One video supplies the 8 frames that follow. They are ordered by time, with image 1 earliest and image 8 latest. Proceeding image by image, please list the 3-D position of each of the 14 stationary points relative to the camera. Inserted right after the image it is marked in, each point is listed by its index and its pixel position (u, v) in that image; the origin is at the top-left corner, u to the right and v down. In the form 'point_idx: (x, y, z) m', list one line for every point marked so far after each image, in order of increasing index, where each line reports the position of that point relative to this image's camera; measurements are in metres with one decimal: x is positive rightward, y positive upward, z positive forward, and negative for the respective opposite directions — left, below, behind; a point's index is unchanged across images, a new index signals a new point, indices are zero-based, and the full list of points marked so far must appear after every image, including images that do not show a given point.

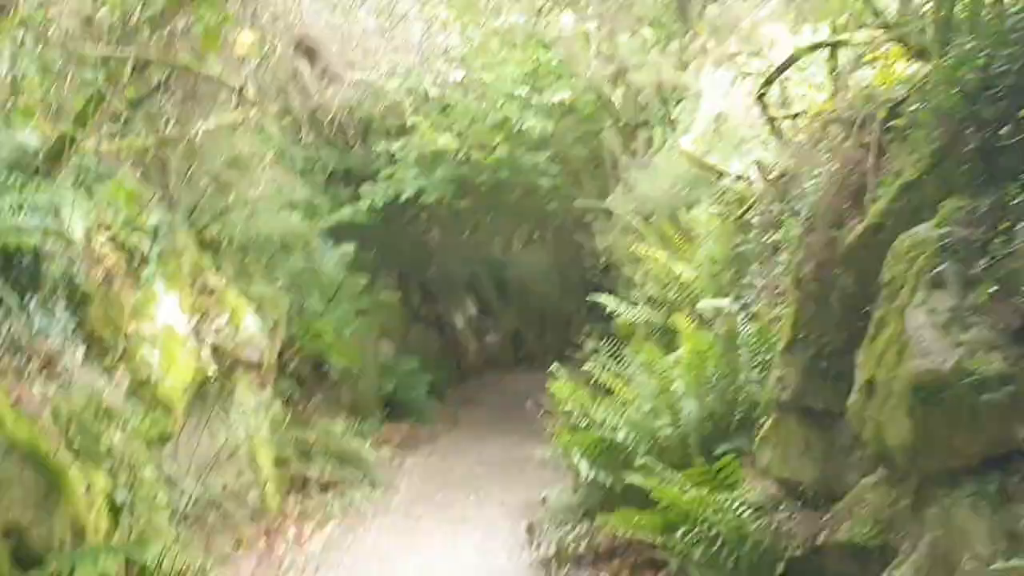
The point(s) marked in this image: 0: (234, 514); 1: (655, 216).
0: (-1.4, -1.1, +5.7) m
1: (+0.9, +0.4, +7.1) m
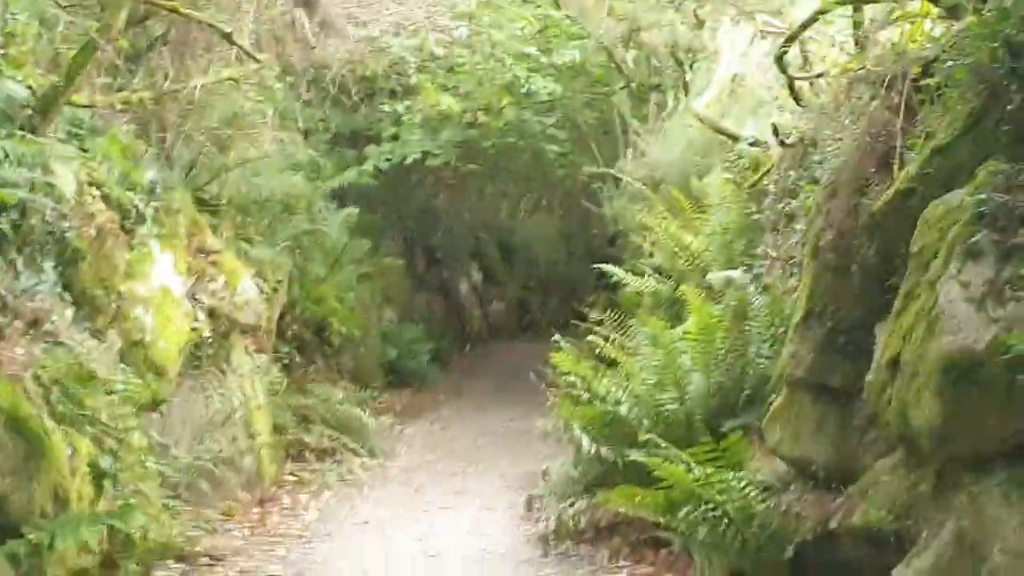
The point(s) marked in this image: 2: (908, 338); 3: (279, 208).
0: (-1.4, -0.9, +5.6) m
1: (+0.9, +0.6, +6.9) m
2: (+0.9, -0.1, +2.7) m
3: (-1.6, +0.5, +7.9) m
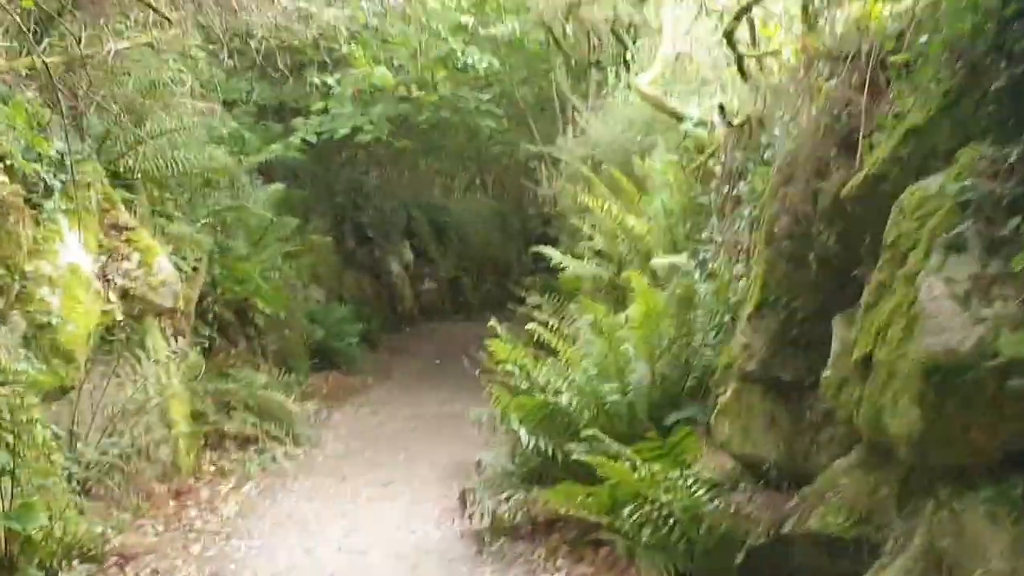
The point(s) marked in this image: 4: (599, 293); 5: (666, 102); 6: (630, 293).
0: (-1.7, -0.8, +5.2) m
1: (+0.5, +0.7, +6.6) m
2: (+0.8, -0.1, +2.5) m
3: (-2.0, +0.7, +7.6) m
4: (+0.4, 0.0, +6.0) m
5: (+0.8, +1.0, +5.9) m
6: (+0.5, 0.0, +5.3) m
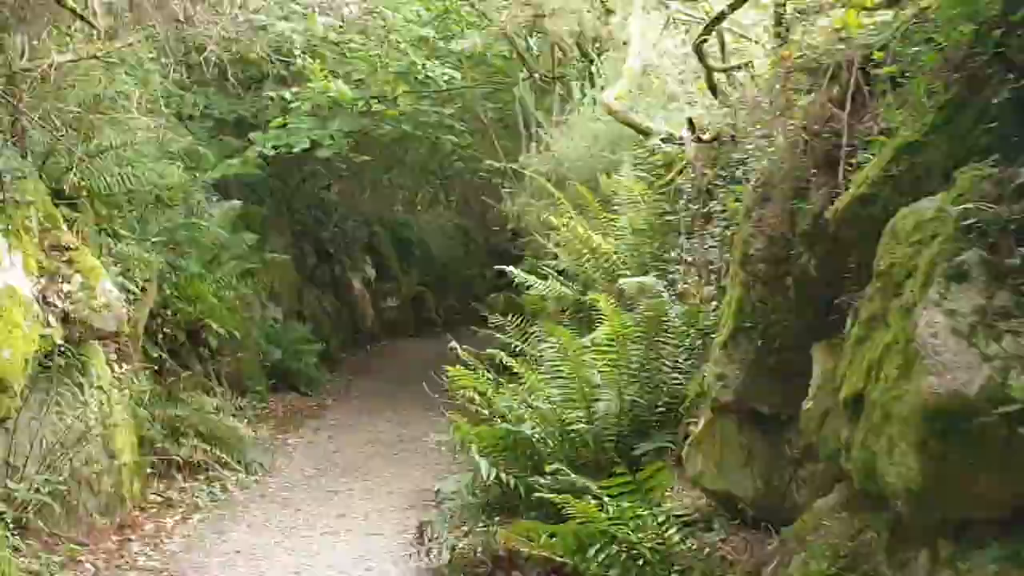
0: (-1.8, -0.9, +5.0) m
1: (+0.3, +0.6, +6.4) m
2: (+0.7, -0.2, +2.3) m
3: (-2.2, +0.6, +7.3) m
4: (+0.3, -0.1, +5.8) m
5: (+0.6, +0.8, +5.7) m
6: (+0.4, -0.1, +5.1) m
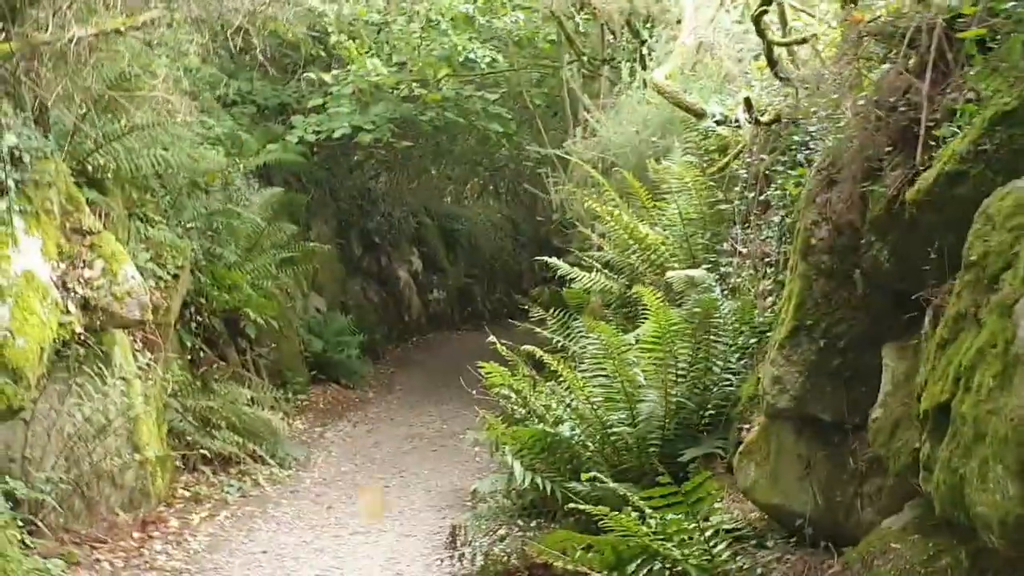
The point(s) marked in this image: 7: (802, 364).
0: (-1.7, -0.9, +4.7) m
1: (+0.6, +0.6, +6.1) m
2: (+0.7, -0.2, +2.0) m
3: (-2.0, +0.6, +7.1) m
4: (+0.4, -0.1, +5.5) m
5: (+0.8, +0.9, +5.4) m
6: (+0.5, -0.1, +4.8) m
7: (+0.7, -0.2, +3.0) m
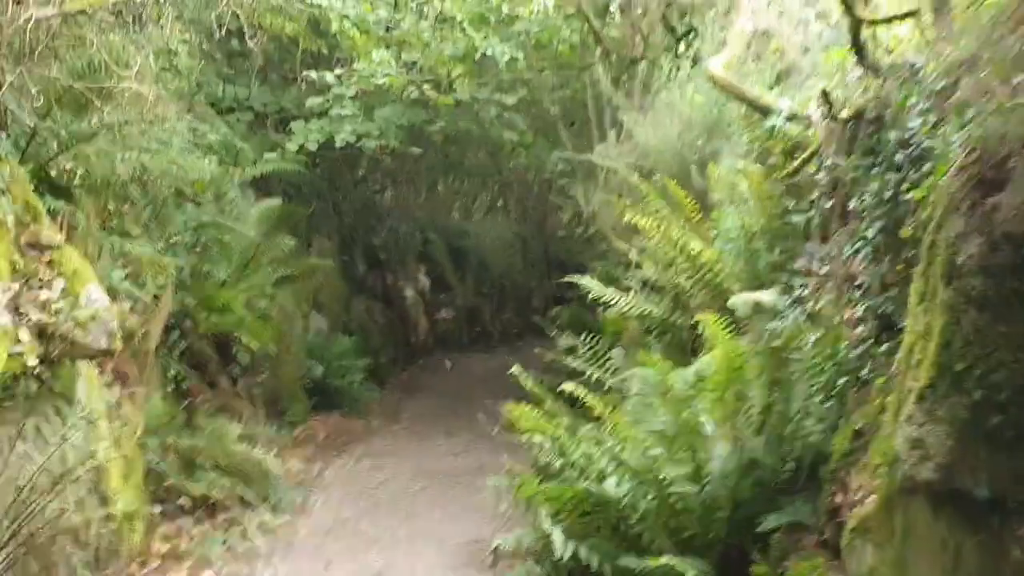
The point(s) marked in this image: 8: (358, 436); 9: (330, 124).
0: (-1.6, -1.0, +4.0) m
1: (+0.7, +0.5, +5.4) m
2: (+0.8, -0.2, +1.2) m
3: (-1.8, +0.5, +6.4) m
4: (+0.6, -0.2, +4.7) m
5: (+0.9, +0.8, +4.7) m
6: (+0.6, -0.2, +4.1) m
7: (+0.8, -0.3, +2.3) m
8: (-1.1, -1.1, +8.4) m
9: (-1.2, +1.1, +7.8) m
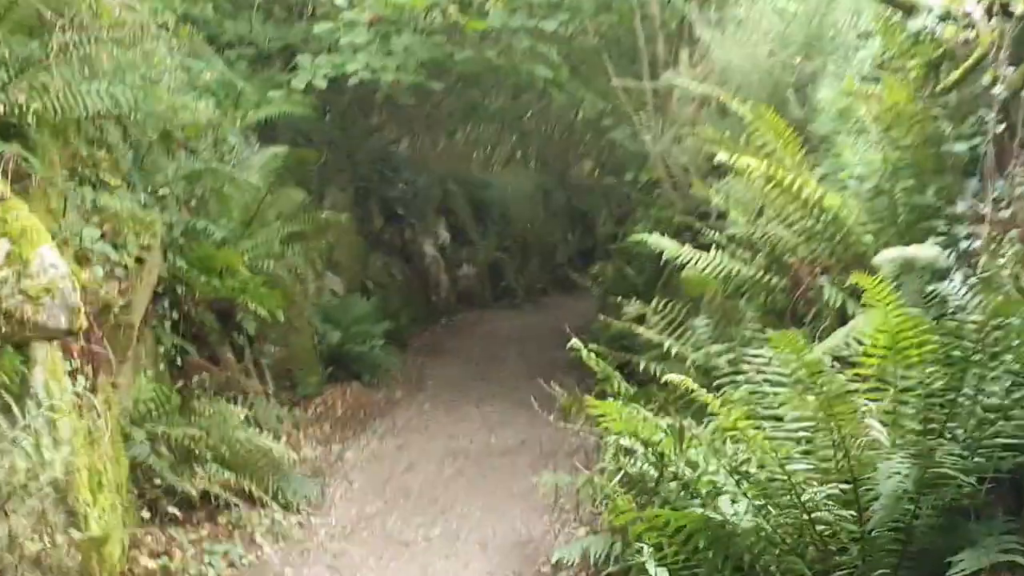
0: (-1.4, -0.9, +3.2) m
1: (+0.9, +0.7, +4.5) m
2: (+1.0, -0.2, +0.3) m
3: (-1.6, +0.7, +5.5) m
4: (+0.8, 0.0, +3.8) m
5: (+1.1, +0.9, +3.8) m
6: (+0.8, 0.0, +3.2) m
7: (+1.0, -0.2, +1.4) m
8: (-0.8, -0.8, +7.5) m
9: (-1.0, +1.3, +6.9) m
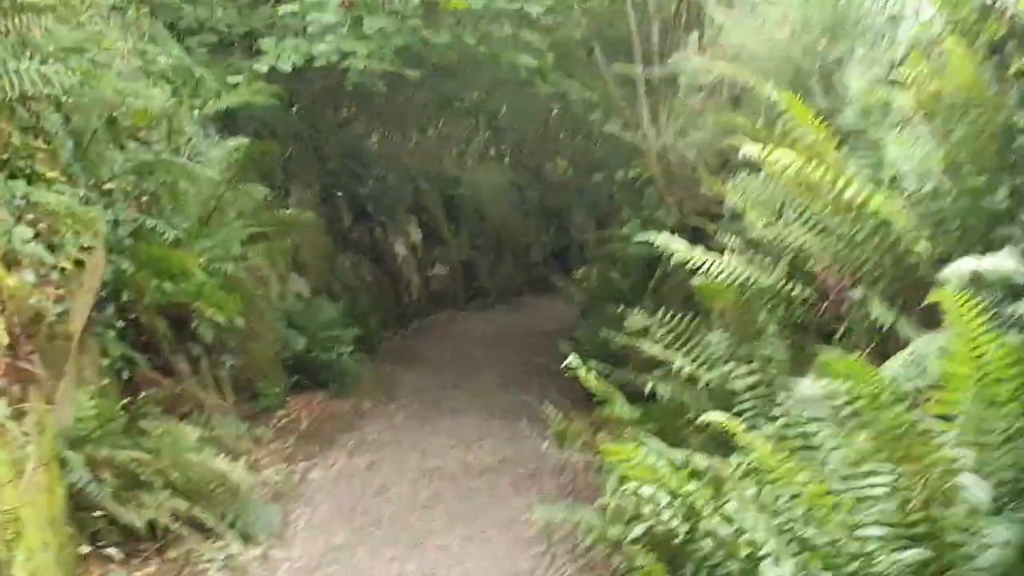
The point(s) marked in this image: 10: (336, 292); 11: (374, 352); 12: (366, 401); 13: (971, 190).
0: (-1.4, -0.9, +2.7) m
1: (+0.8, +0.7, +4.0) m
2: (+1.1, -0.2, -0.1) m
3: (-1.7, +0.7, +4.9) m
4: (+0.7, -0.1, +3.4) m
5: (+1.1, +0.9, +3.3) m
6: (+0.8, -0.1, +2.7) m
7: (+1.0, -0.2, +0.9) m
8: (-1.0, -0.8, +7.0) m
9: (-1.1, +1.3, +6.4) m
10: (-1.4, 0.0, +9.0) m
11: (-1.1, -0.5, +9.3) m
12: (-0.9, -0.7, +7.6) m
13: (+1.1, +0.2, +2.7) m
